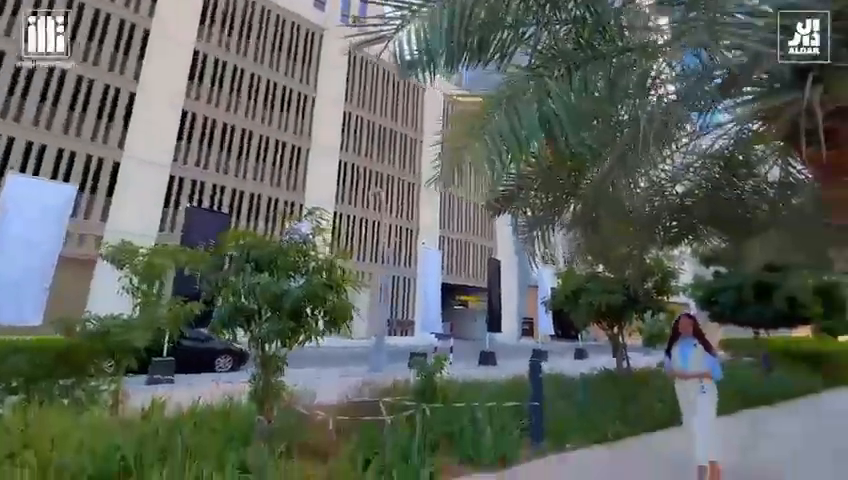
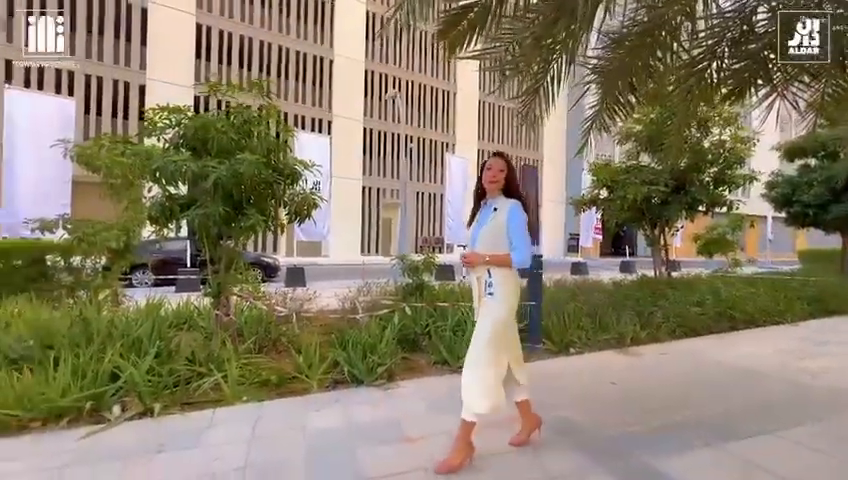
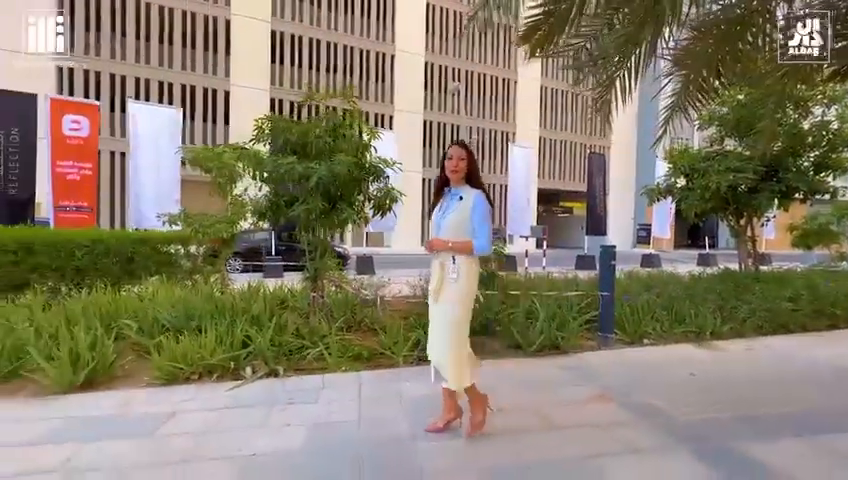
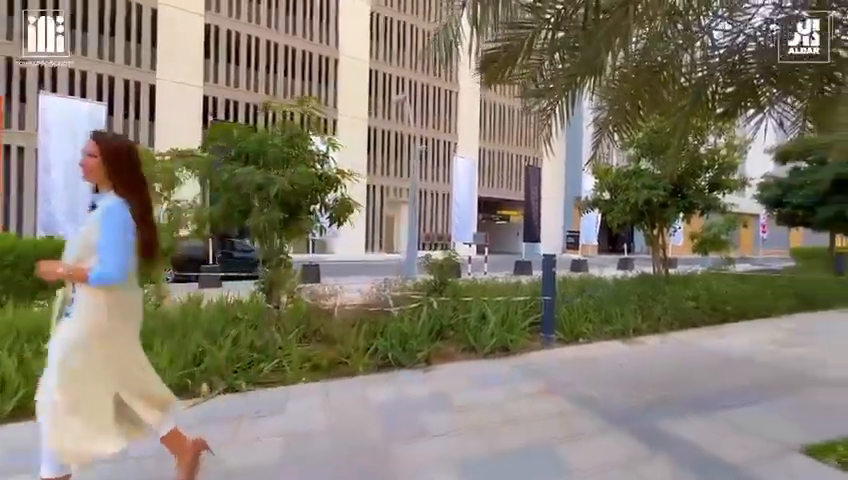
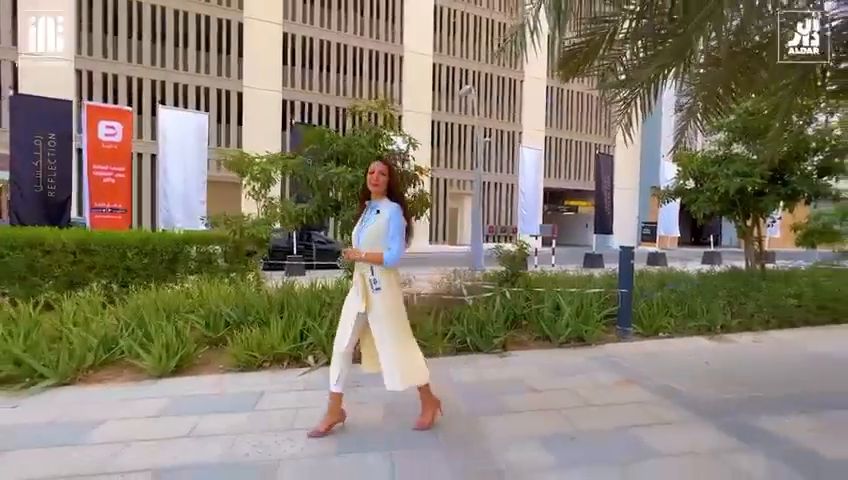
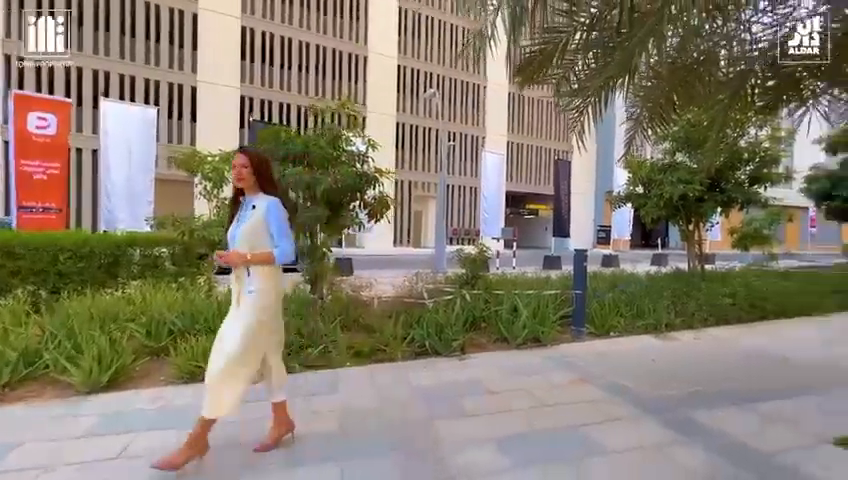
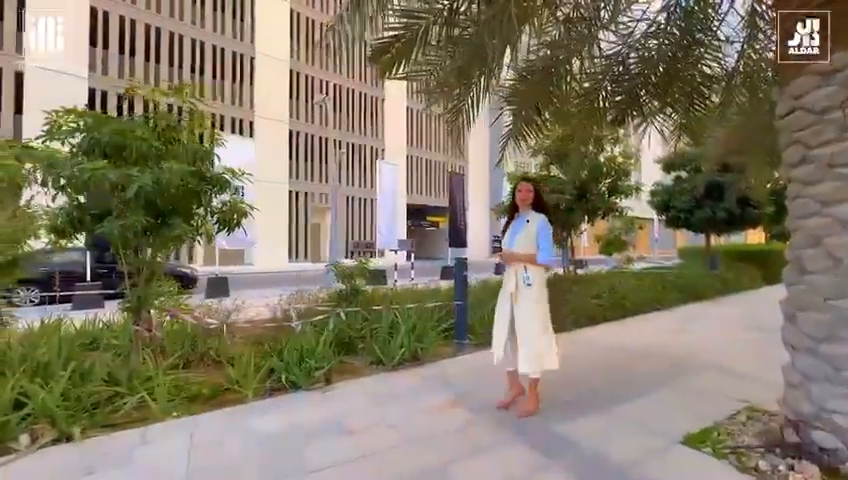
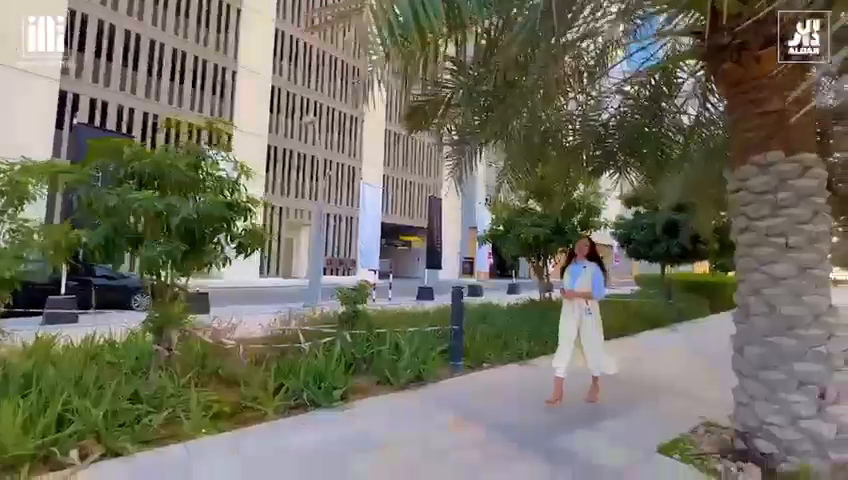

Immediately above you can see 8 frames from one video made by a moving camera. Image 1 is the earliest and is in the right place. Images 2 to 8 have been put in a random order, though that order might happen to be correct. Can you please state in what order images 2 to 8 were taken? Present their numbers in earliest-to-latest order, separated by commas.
8, 7, 2, 3, 5, 6, 4
